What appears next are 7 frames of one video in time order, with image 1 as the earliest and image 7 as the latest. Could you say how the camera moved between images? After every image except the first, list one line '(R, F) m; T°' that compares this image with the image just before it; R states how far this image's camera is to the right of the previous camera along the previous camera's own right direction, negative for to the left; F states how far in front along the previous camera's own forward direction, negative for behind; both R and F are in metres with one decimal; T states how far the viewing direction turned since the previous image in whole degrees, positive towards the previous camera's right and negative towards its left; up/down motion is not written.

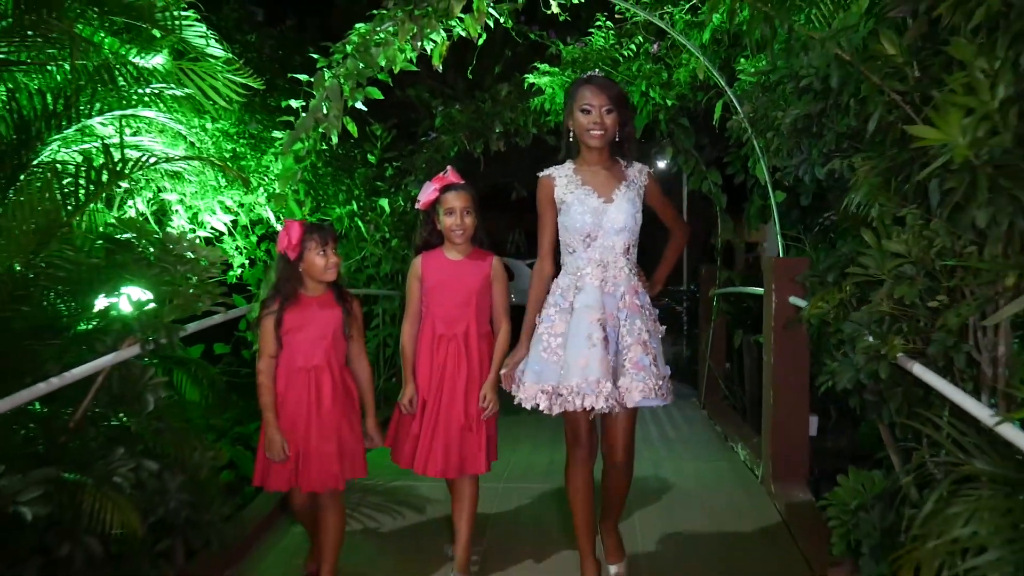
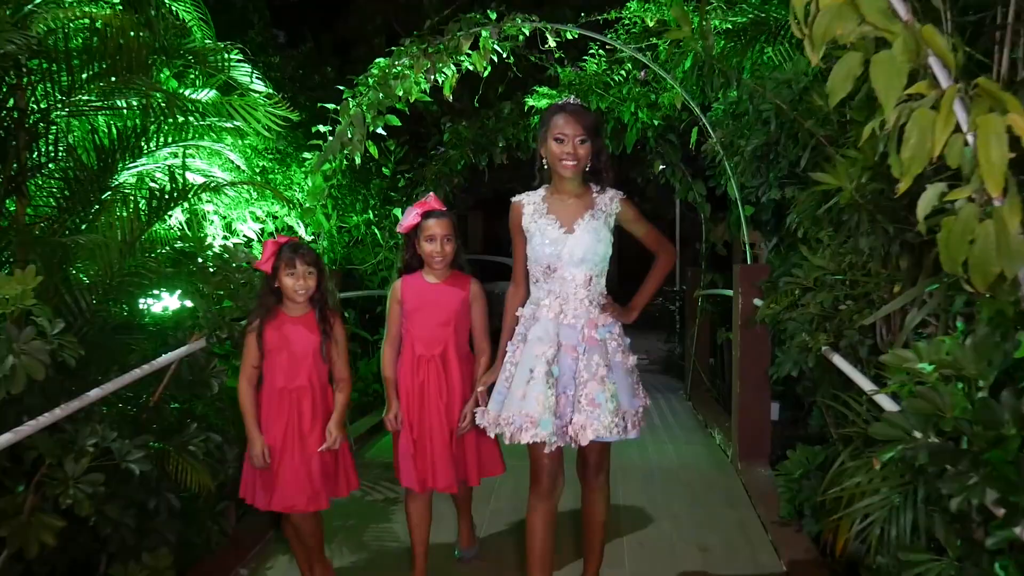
(0.0, -0.5) m; 0°
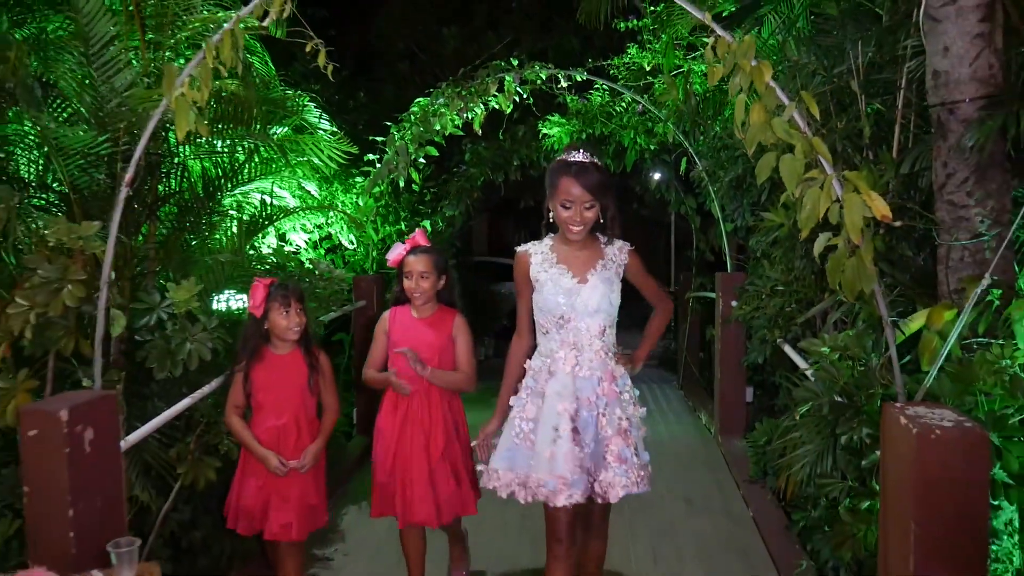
(-0.1, -0.8) m; 0°
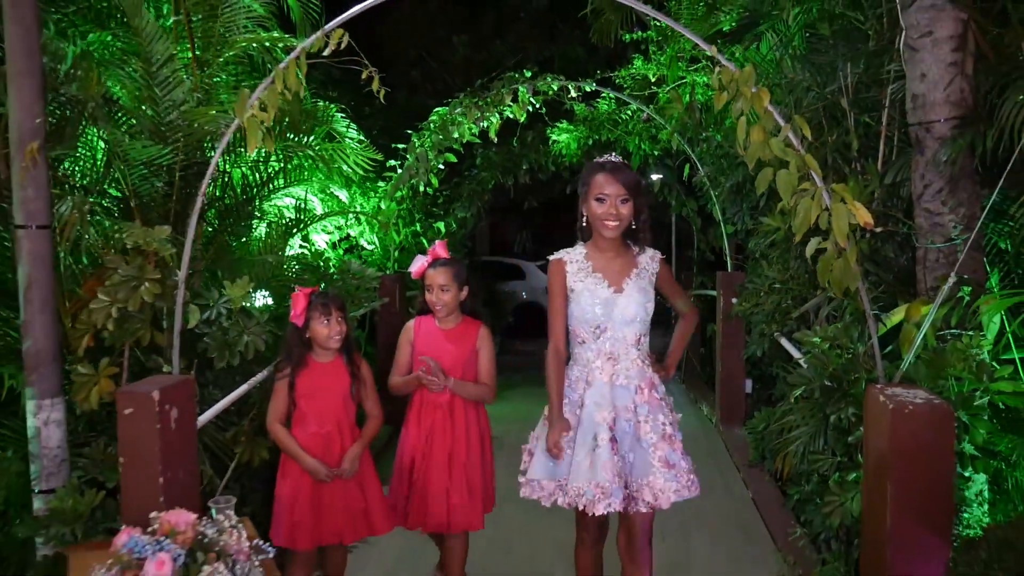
(-0.1, -0.3) m; 0°
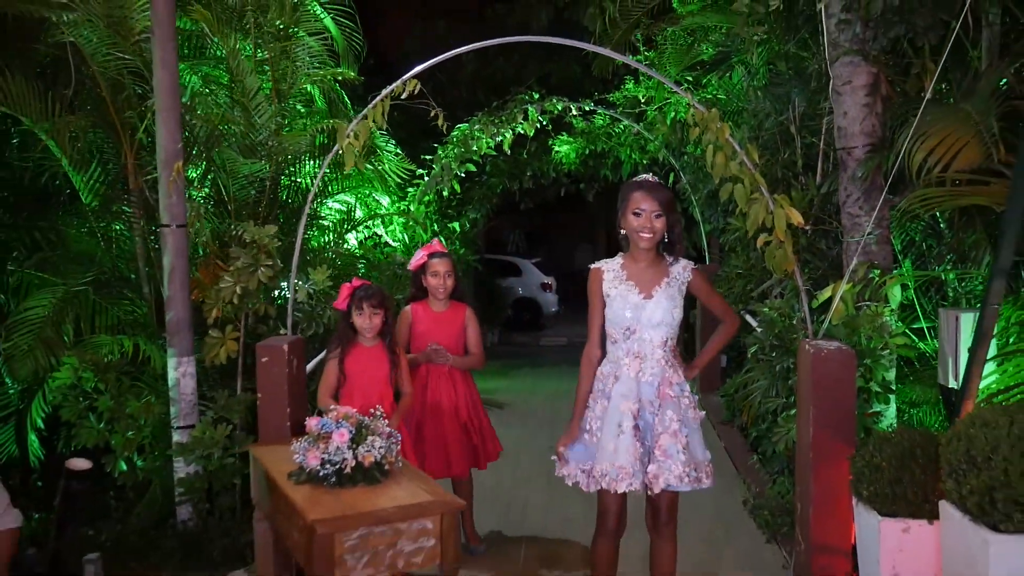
(-0.2, -0.9) m; +1°
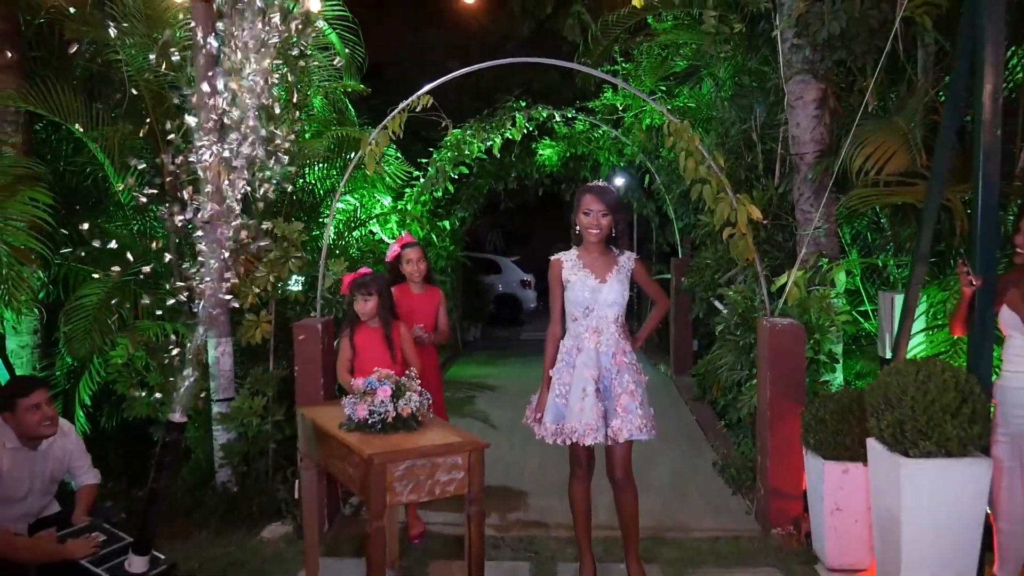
(-0.1, -0.5) m; +2°
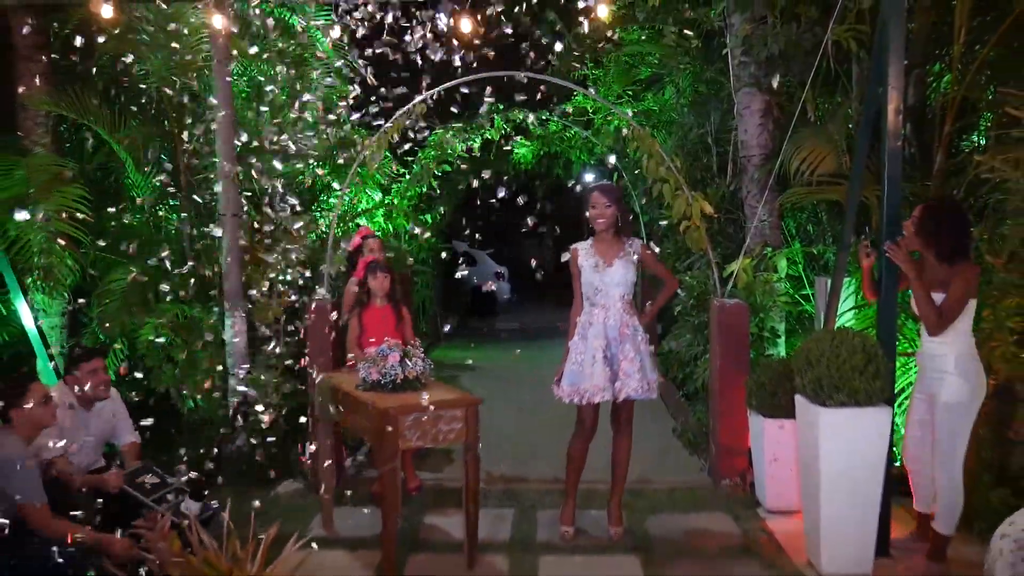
(-0.1, -0.6) m; +2°
